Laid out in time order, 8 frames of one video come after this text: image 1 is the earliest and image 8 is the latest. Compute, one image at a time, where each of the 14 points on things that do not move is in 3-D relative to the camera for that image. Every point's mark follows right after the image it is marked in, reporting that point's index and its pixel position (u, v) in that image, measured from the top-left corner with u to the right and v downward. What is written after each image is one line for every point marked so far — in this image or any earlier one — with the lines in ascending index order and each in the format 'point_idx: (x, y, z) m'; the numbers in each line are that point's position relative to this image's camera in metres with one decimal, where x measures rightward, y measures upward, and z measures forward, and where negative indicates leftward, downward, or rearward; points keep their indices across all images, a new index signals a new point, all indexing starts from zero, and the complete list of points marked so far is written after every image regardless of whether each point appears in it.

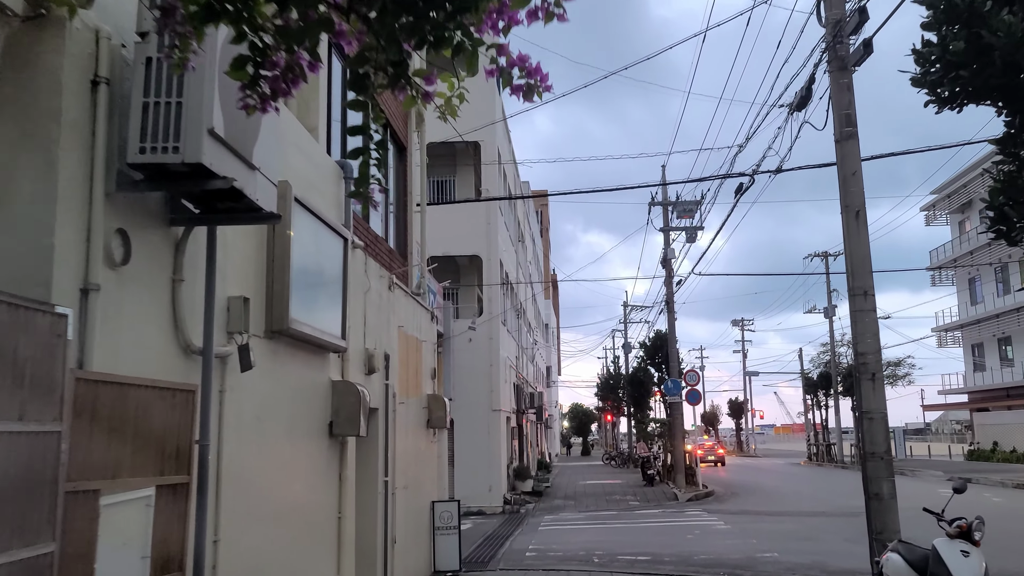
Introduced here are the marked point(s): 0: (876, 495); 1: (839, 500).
0: (+3.3, -1.9, +7.5) m
1: (+7.4, -4.8, +18.5) m
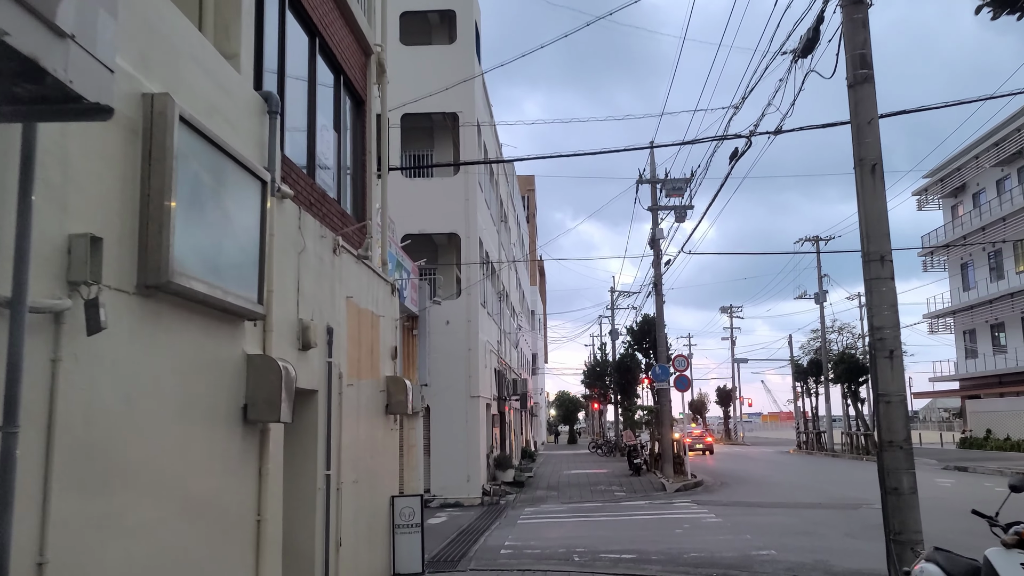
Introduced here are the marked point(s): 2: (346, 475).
0: (+3.1, -1.6, +6.6) m
1: (+6.9, -4.4, +17.6) m
2: (-1.4, -1.6, +6.9) m
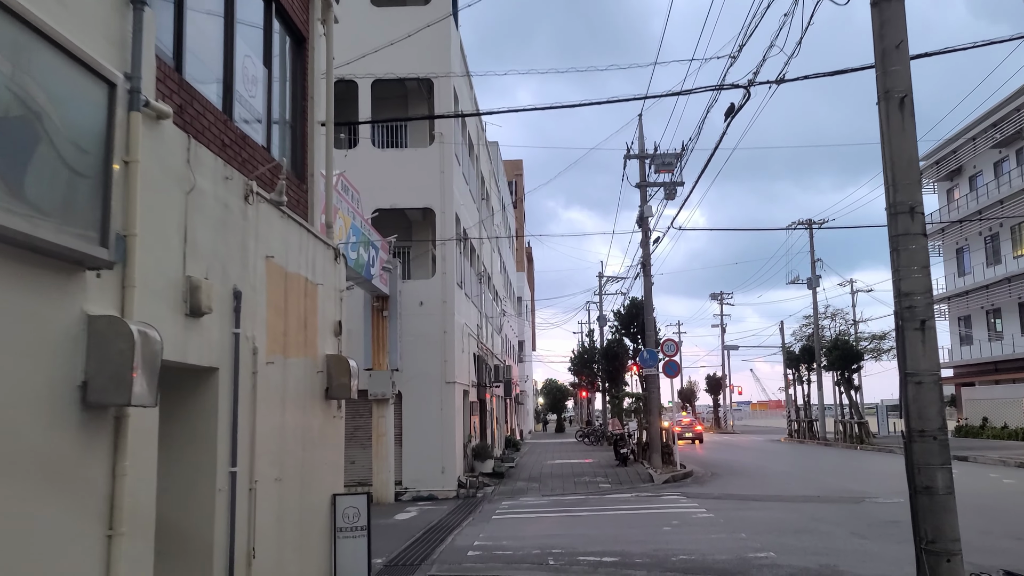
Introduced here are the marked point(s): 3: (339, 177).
0: (+2.7, -1.3, +5.4) m
1: (+6.5, -3.9, +16.6) m
2: (-1.7, -1.3, +5.7) m
3: (-2.8, +1.8, +13.1) m
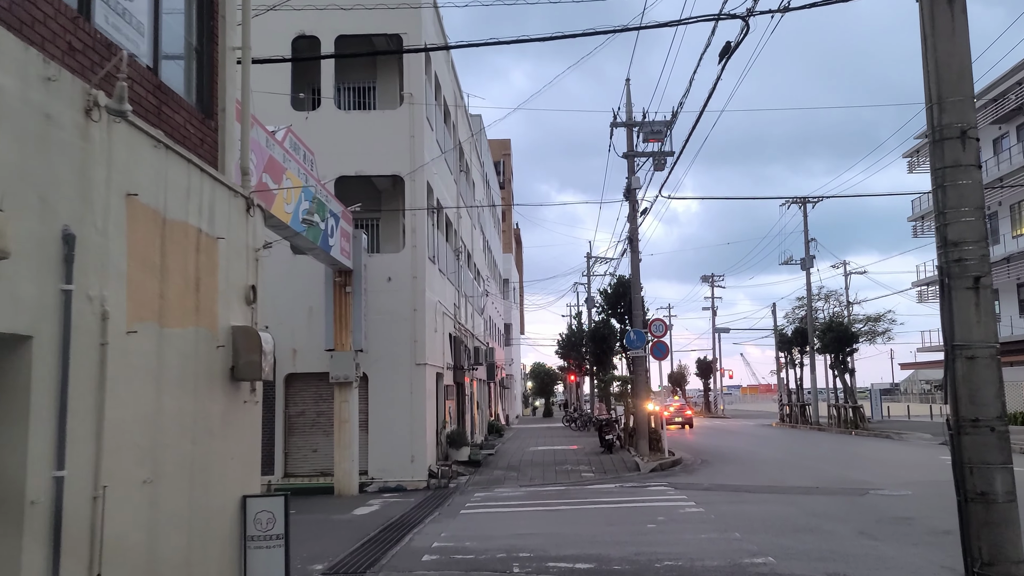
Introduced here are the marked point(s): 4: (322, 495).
0: (+2.4, -1.0, +4.2) m
1: (+6.0, -3.4, +15.4) m
2: (-2.1, -1.0, +4.4) m
3: (-3.2, +2.2, +11.8) m
4: (-3.5, -3.8, +15.0) m
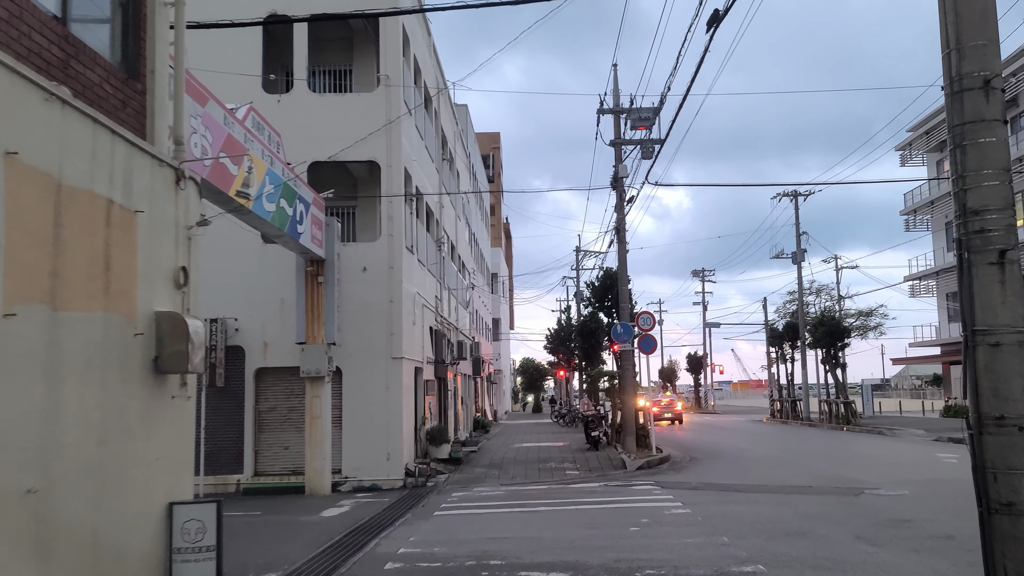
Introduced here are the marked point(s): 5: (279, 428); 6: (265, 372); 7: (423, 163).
0: (+2.1, -0.9, +3.5) m
1: (+5.6, -3.3, +14.8) m
2: (-2.3, -0.9, +3.7) m
3: (-3.5, +2.4, +11.1) m
4: (-3.8, -3.6, +14.3) m
5: (-4.3, -2.6, +15.2) m
6: (-4.6, -1.5, +15.3) m
7: (-2.0, +2.8, +18.5) m
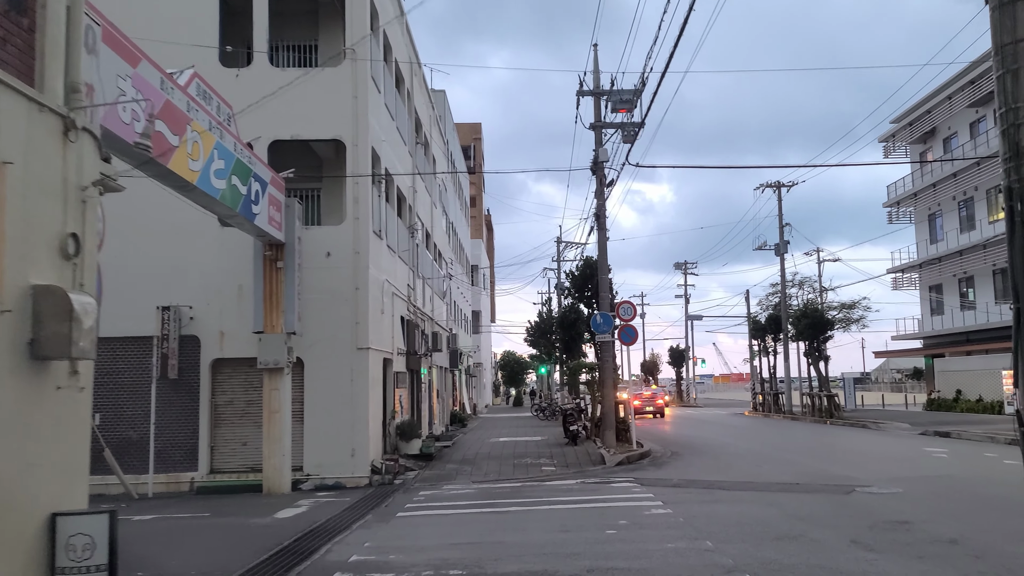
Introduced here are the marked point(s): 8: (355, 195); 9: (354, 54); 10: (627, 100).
0: (+1.9, -0.8, +2.8) m
1: (+5.1, -3.1, +14.2) m
2: (-2.5, -0.7, +2.9) m
3: (-3.9, +2.6, +10.1) m
4: (-4.3, -3.4, +13.4) m
5: (-4.8, -2.3, +14.3) m
6: (-5.1, -1.3, +14.4) m
7: (-2.5, +3.1, +17.6) m
8: (-2.8, +1.6, +14.5) m
9: (-2.8, +4.2, +14.8) m
10: (+2.7, +4.4, +19.2) m
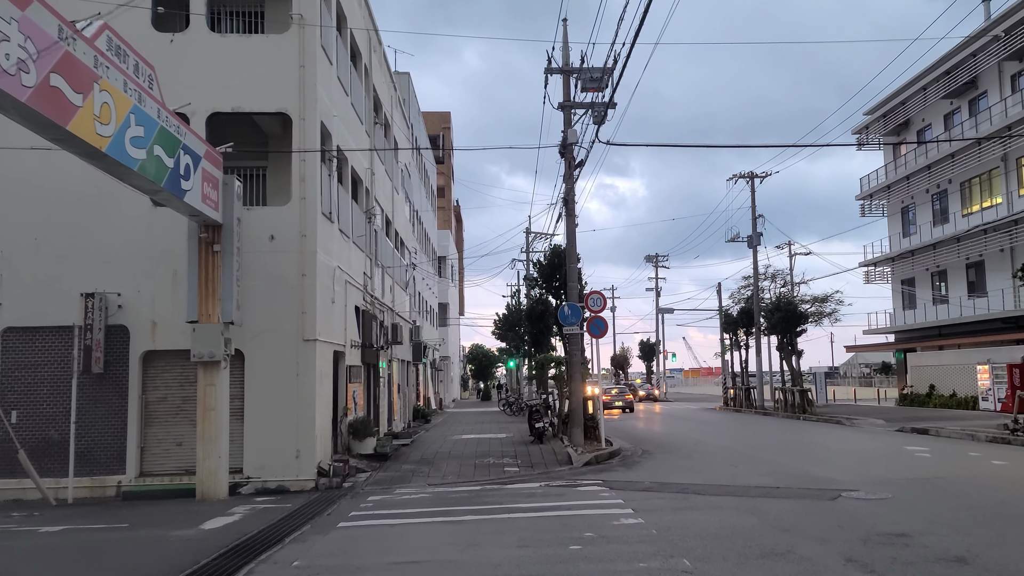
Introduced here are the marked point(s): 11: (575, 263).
0: (+1.7, -0.7, +1.8) m
1: (+4.5, -2.9, +13.3) m
2: (-2.8, -0.6, +1.7) m
3: (-4.4, +2.8, +8.9) m
4: (-4.9, -3.1, +12.2) m
5: (-5.4, -2.1, +13.0) m
6: (-5.7, -1.1, +13.1) m
7: (-3.3, +3.3, +16.4) m
8: (-3.4, +1.8, +13.3) m
9: (-3.5, +4.4, +13.6) m
10: (+1.9, +4.6, +18.2) m
11: (+1.4, +0.5, +18.2) m
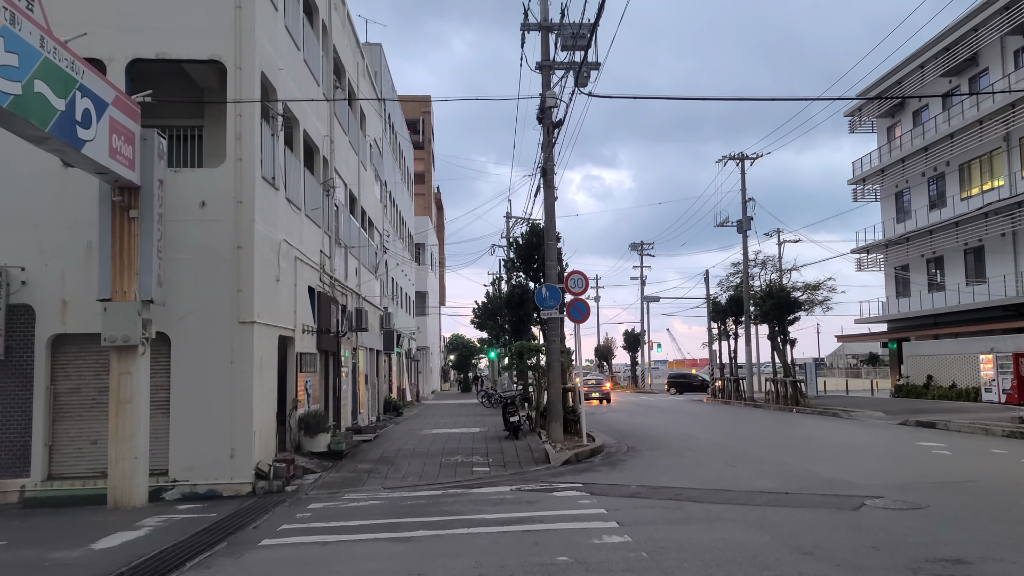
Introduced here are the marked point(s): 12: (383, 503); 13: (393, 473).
0: (+1.4, -0.4, +0.1) m
1: (+4.0, -2.5, +11.7) m
2: (-3.0, -0.3, 0.0) m
3: (-4.8, +3.1, +7.1) m
4: (-5.3, -2.8, +10.5) m
5: (-5.9, -1.7, +11.3) m
6: (-6.1, -0.7, +11.3) m
7: (-3.8, +3.7, +14.6) m
8: (-3.9, +2.2, +11.5) m
9: (-3.9, +4.8, +11.8) m
10: (+1.4, +5.0, +16.4) m
11: (+0.9, +0.9, +16.5) m
12: (-1.6, -2.7, +10.3) m
13: (-1.9, -2.9, +12.9) m
